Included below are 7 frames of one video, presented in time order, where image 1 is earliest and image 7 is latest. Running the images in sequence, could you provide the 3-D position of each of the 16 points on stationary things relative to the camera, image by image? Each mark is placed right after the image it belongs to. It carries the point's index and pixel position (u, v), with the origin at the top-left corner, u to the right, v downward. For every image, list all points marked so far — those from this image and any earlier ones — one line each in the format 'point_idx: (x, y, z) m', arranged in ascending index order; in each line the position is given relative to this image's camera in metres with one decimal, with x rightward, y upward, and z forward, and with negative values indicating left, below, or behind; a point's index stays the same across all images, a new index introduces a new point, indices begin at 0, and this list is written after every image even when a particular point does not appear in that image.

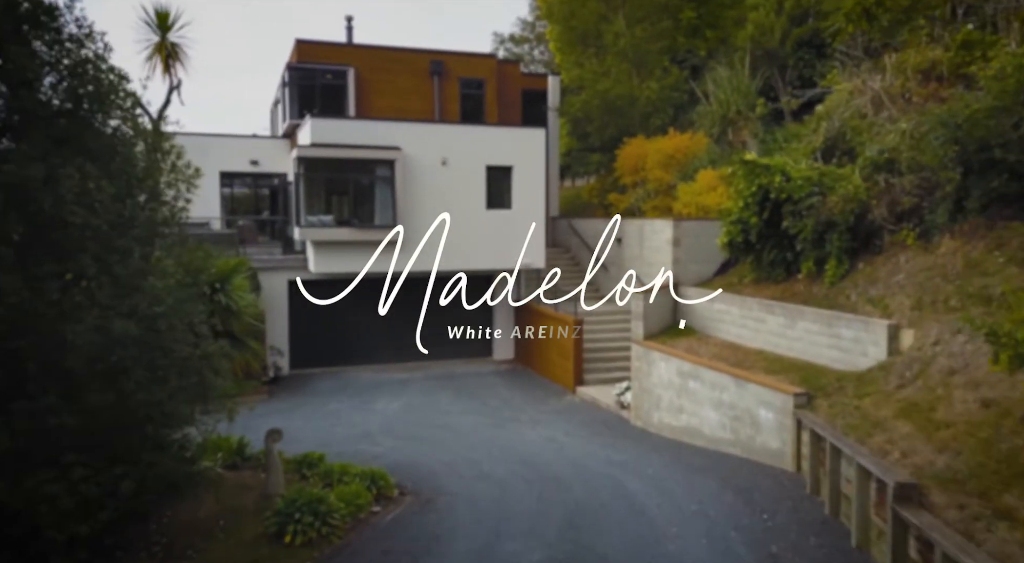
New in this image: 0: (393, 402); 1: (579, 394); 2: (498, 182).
0: (-2.3, -2.3, +15.0) m
1: (+1.4, -2.3, +15.8) m
2: (-0.4, +2.4, +18.4) m
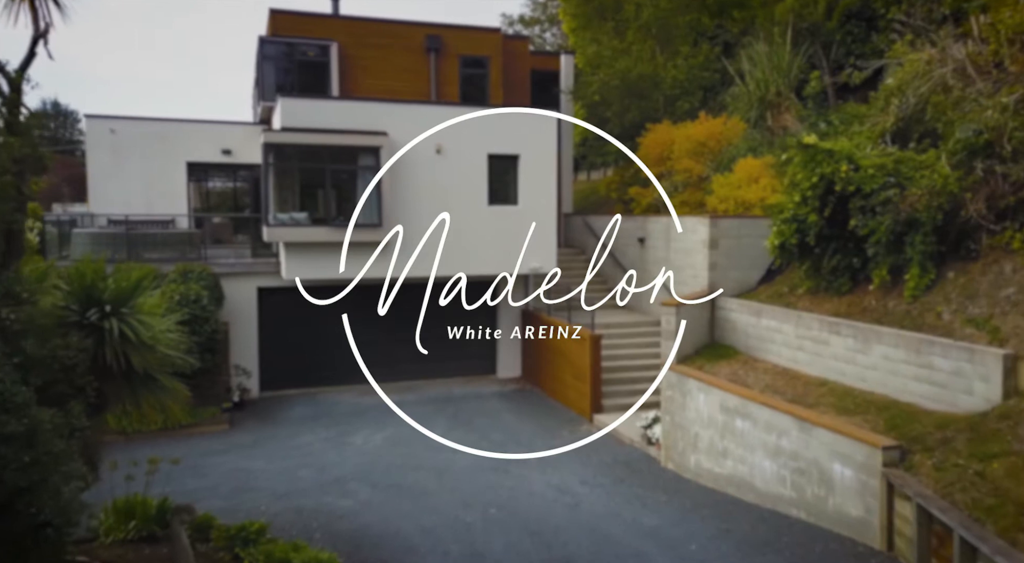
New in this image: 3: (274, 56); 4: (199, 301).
0: (-2.3, -2.5, +12.6) m
1: (+1.5, -2.5, +13.3) m
2: (-0.2, +2.3, +15.9) m
3: (-5.6, +5.4, +17.9) m
4: (-5.2, -0.3, +12.8) m
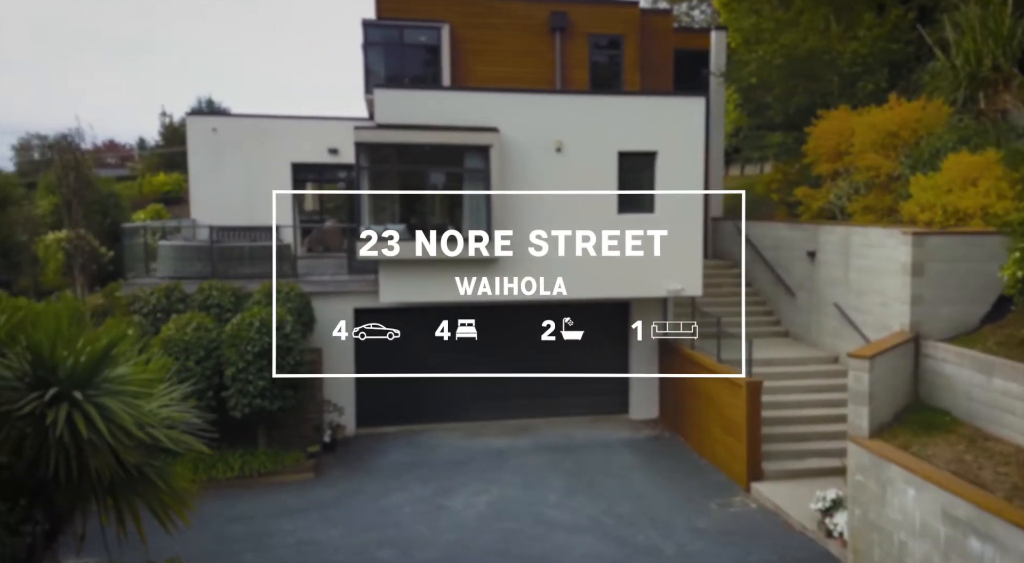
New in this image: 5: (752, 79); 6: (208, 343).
0: (-0.5, -2.9, +10.4) m
1: (+3.3, -2.9, +10.4) m
2: (+2.2, +1.8, +13.3) m
3: (-2.8, +5.1, +16.1) m
4: (-3.3, -0.7, +11.1) m
5: (+5.3, +4.5, +17.0) m
6: (-4.2, -0.9, +10.6) m
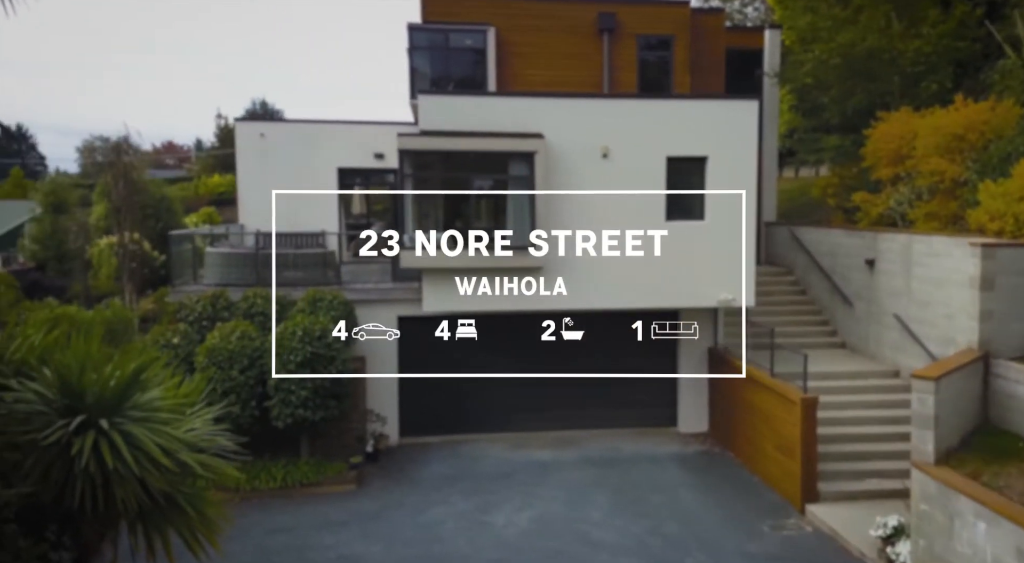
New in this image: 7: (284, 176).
0: (+0.1, -3.0, +10.2) m
1: (+3.9, -3.1, +10.0) m
2: (+2.9, +1.7, +12.9) m
3: (-1.8, +4.9, +16.0) m
4: (-2.7, -0.8, +11.0) m
5: (+6.3, +4.3, +16.4) m
6: (-3.6, -1.0, +10.6) m
7: (-4.9, +2.3, +16.4) m
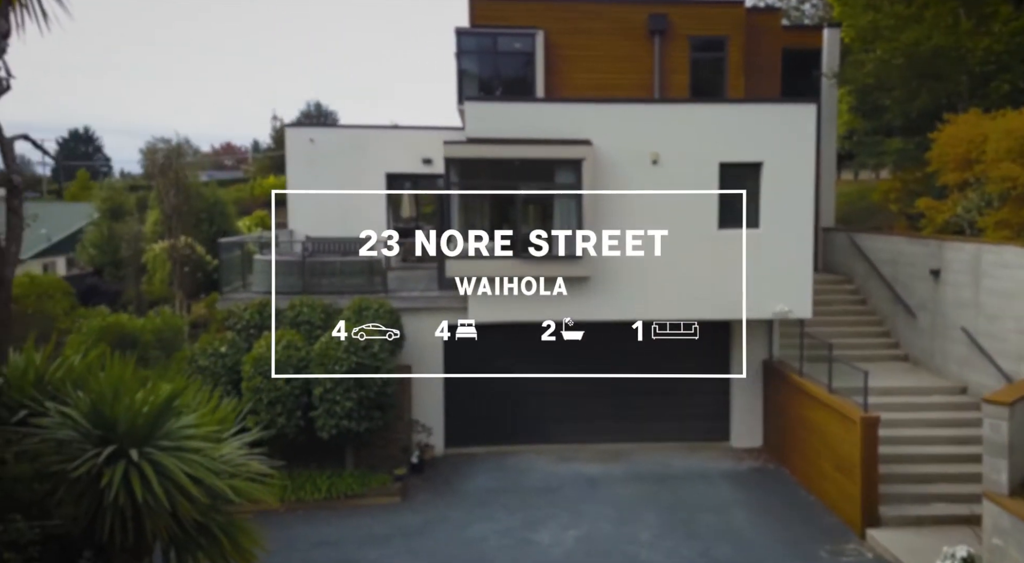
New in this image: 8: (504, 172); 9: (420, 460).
0: (+0.7, -3.2, +10.0) m
1: (+4.4, -3.3, +9.5) m
2: (+3.7, +1.5, +12.4) m
3: (-0.8, +4.8, +15.9) m
4: (-2.0, -0.9, +10.9) m
5: (+7.3, +4.1, +15.7) m
6: (-3.0, -1.1, +10.6) m
7: (-3.9, +2.1, +16.5) m
8: (-0.1, +1.7, +11.9) m
9: (-1.4, -2.8, +12.0) m
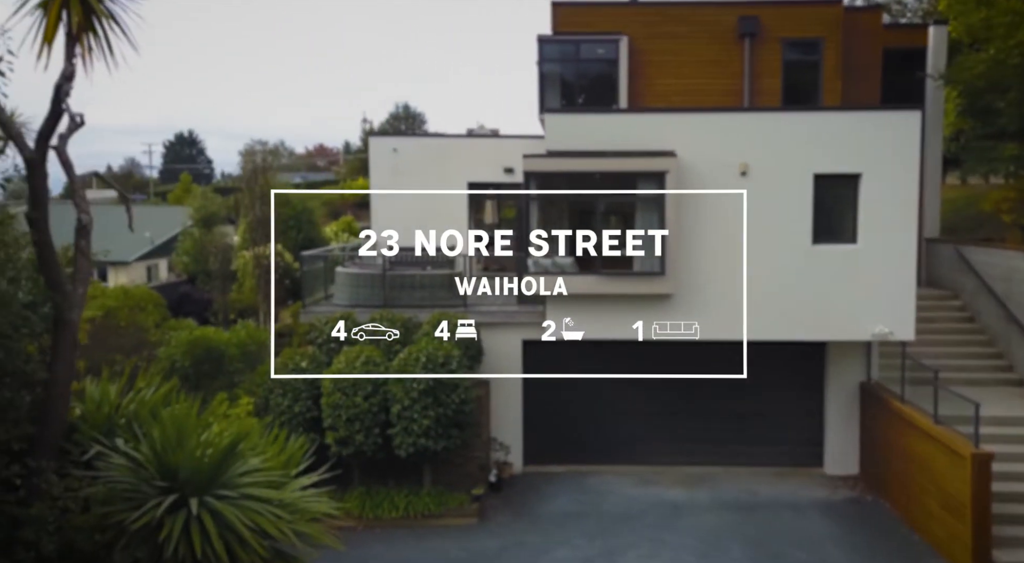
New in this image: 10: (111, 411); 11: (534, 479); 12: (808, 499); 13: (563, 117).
0: (+1.6, -3.4, +9.6) m
1: (+5.3, -3.6, +8.7) m
2: (+5.0, +1.2, +11.7) m
3: (+0.9, +4.5, +15.6) m
4: (-0.9, -1.2, +10.8) m
5: (+9.0, +3.8, +14.6) m
6: (-1.9, -1.3, +10.6) m
7: (-2.1, +1.9, +16.6) m
8: (+1.1, +1.4, +11.6) m
9: (-0.2, -3.0, +11.8) m
10: (-3.1, -1.0, +5.8) m
11: (+0.3, -3.2, +12.6) m
12: (+4.5, -3.3, +11.6) m
13: (+0.8, +2.5, +11.9) m
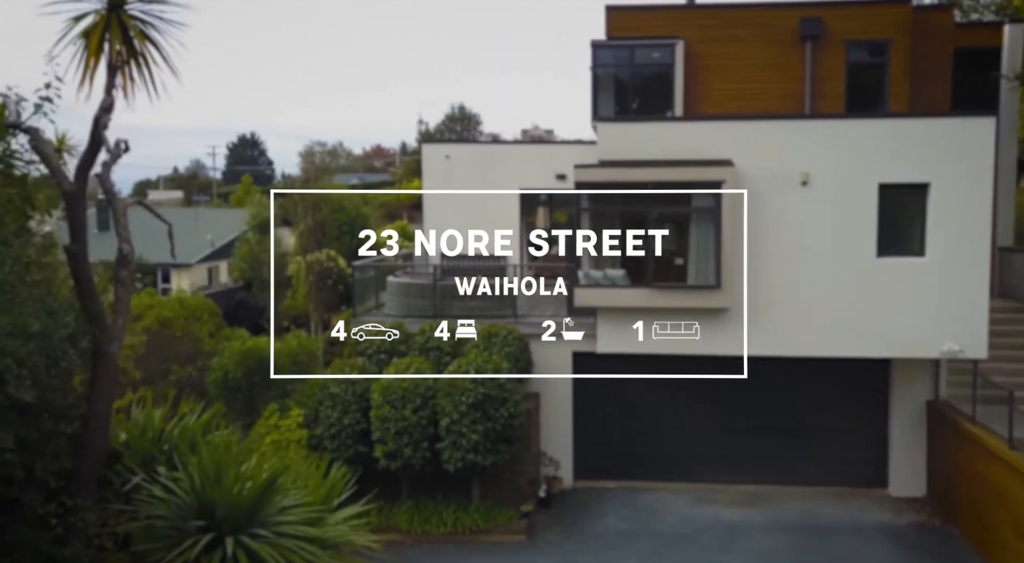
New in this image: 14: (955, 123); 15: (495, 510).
0: (+2.2, -3.6, +9.3) m
1: (+5.9, -3.8, +8.2) m
2: (+5.7, +1.0, +11.2) m
3: (+2.0, +4.4, +15.4) m
4: (-0.2, -1.3, +10.7) m
5: (+9.9, +3.6, +13.8) m
6: (-1.2, -1.5, +10.6) m
7: (-1.0, +1.7, +16.5) m
8: (+1.9, +1.3, +11.3) m
9: (+0.5, -3.2, +11.6) m
10: (-2.7, -1.2, +5.9) m
11: (+1.1, -3.4, +12.4) m
12: (+5.2, -3.5, +11.1) m
13: (+1.6, +2.4, +11.6) m
14: (+6.3, +2.3, +10.9) m
15: (-0.3, -3.2, +10.8) m
